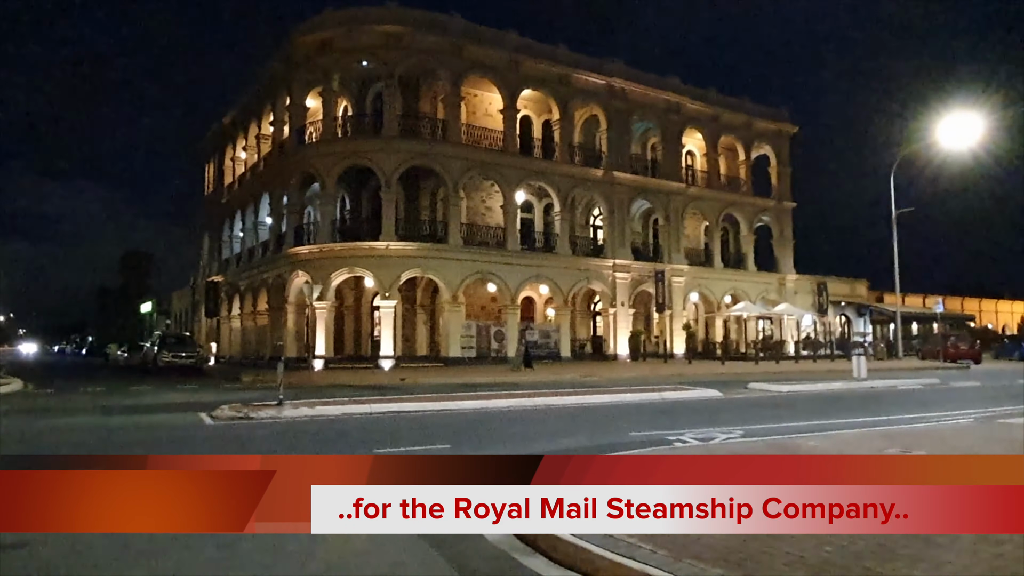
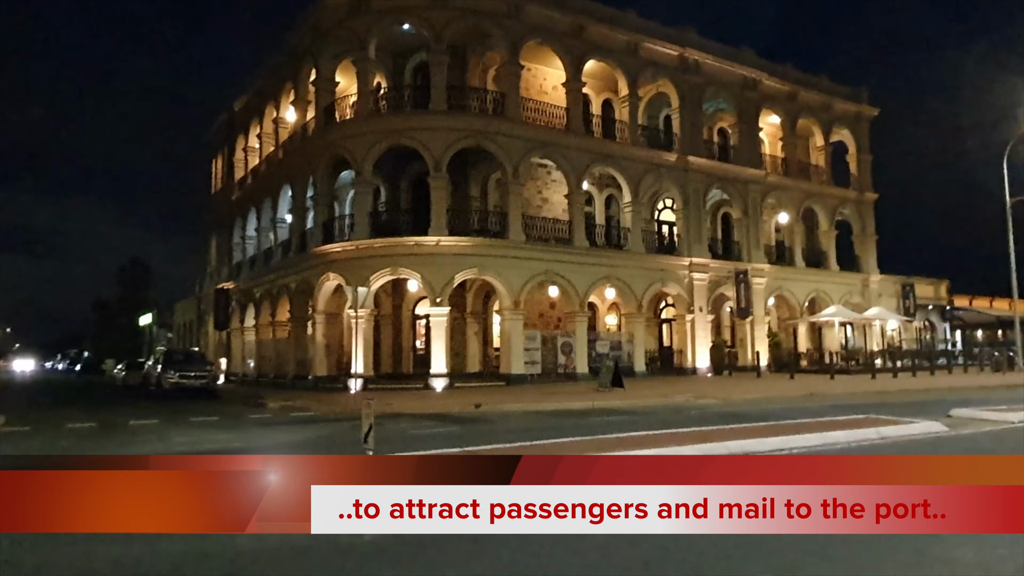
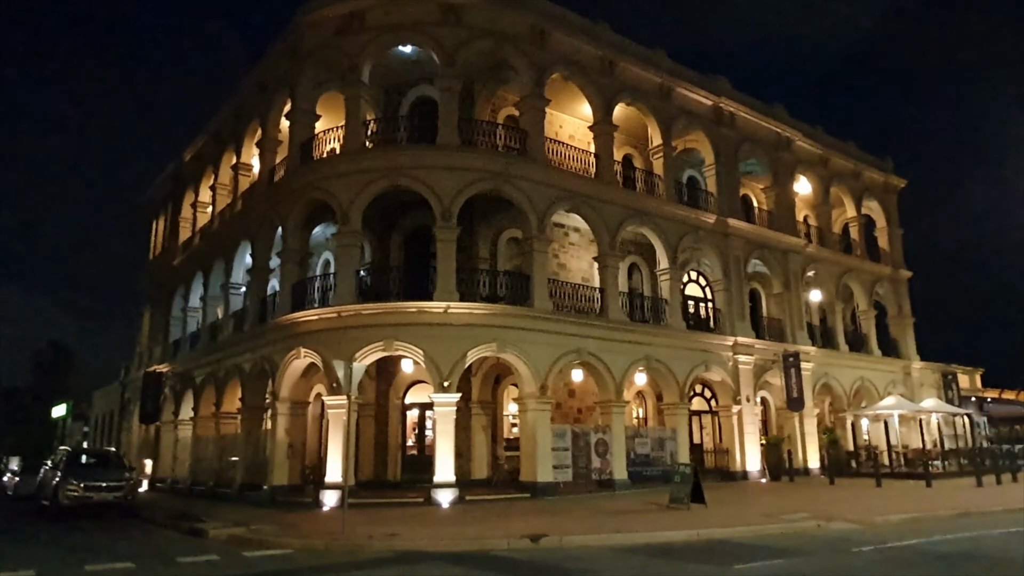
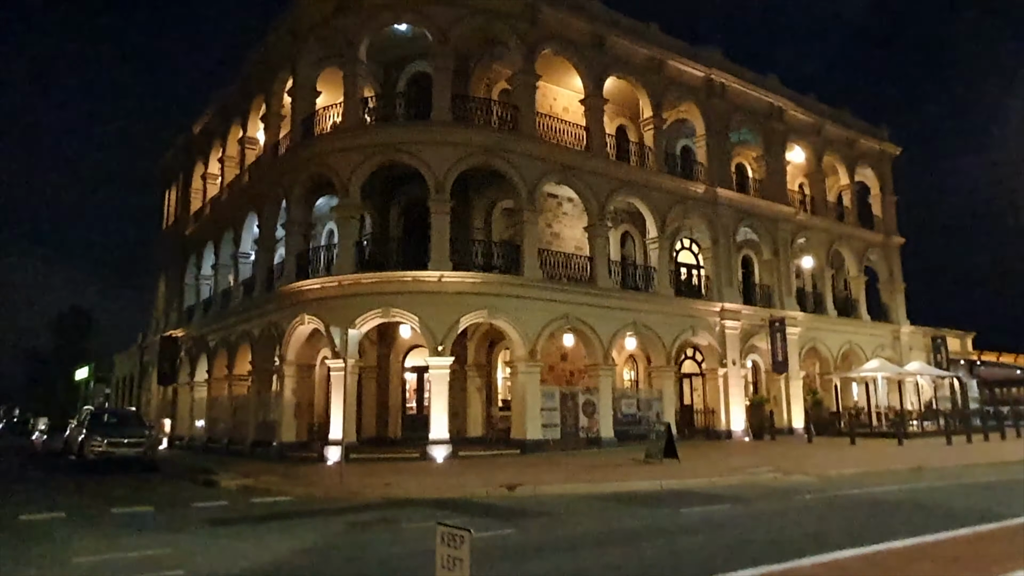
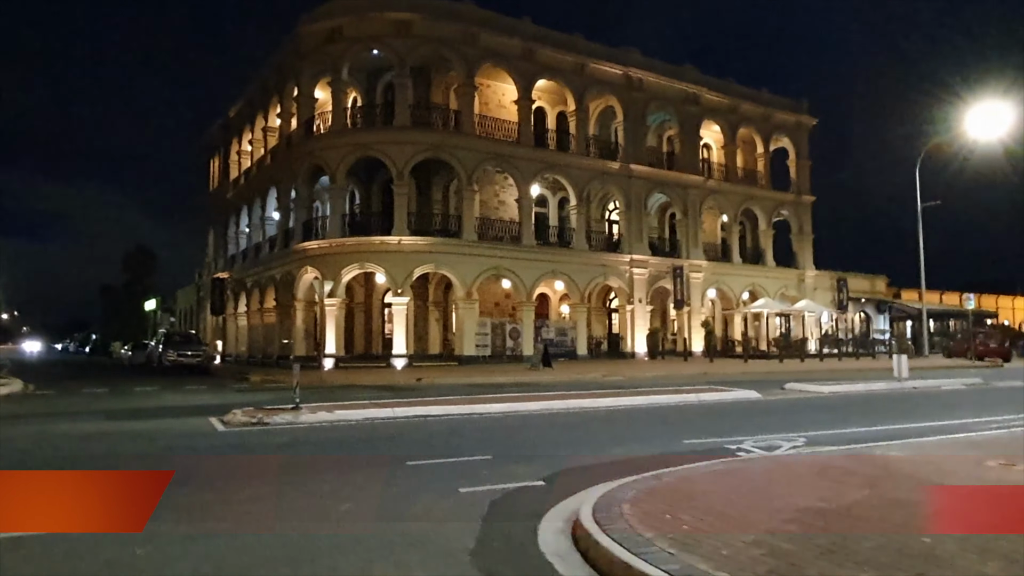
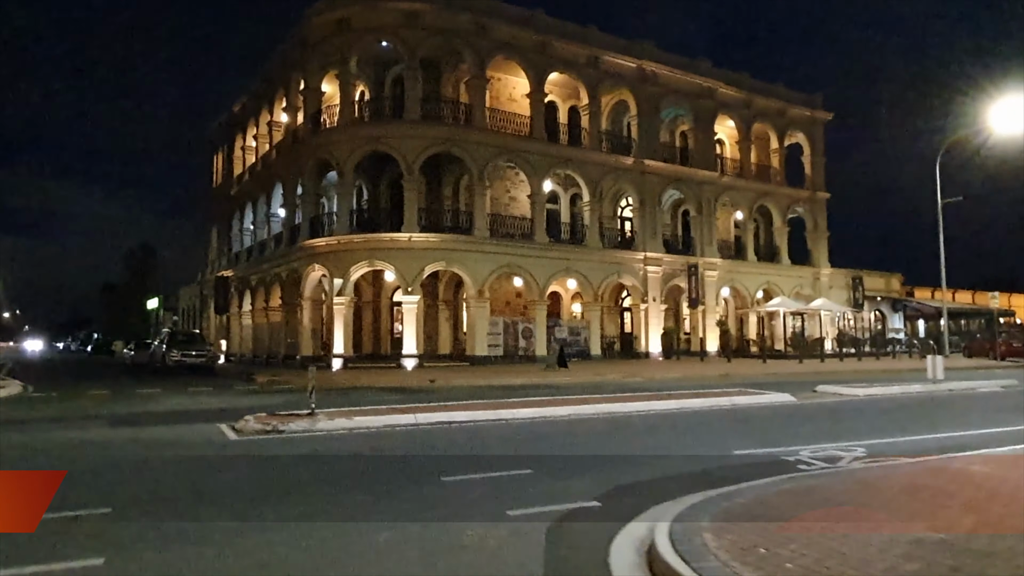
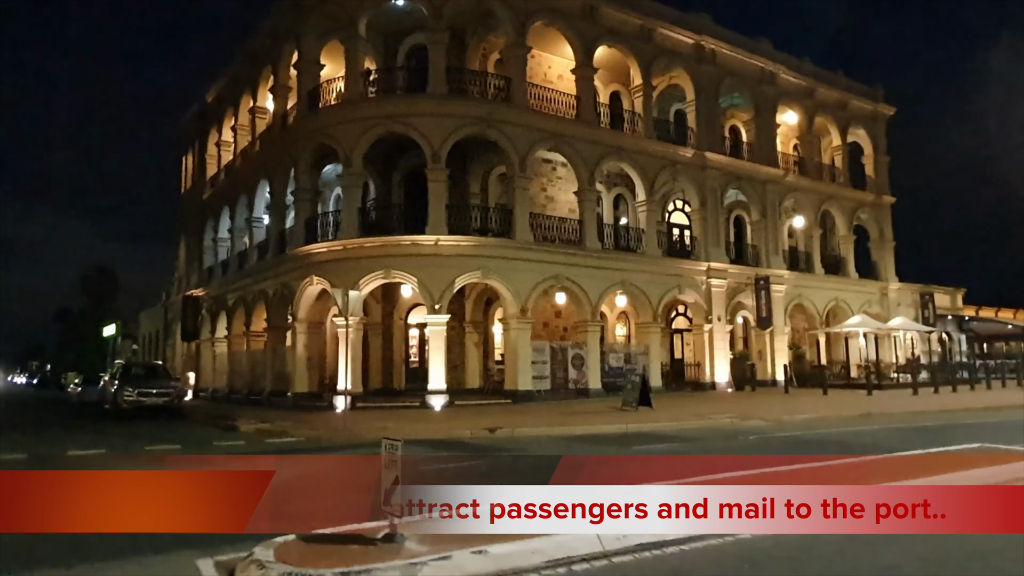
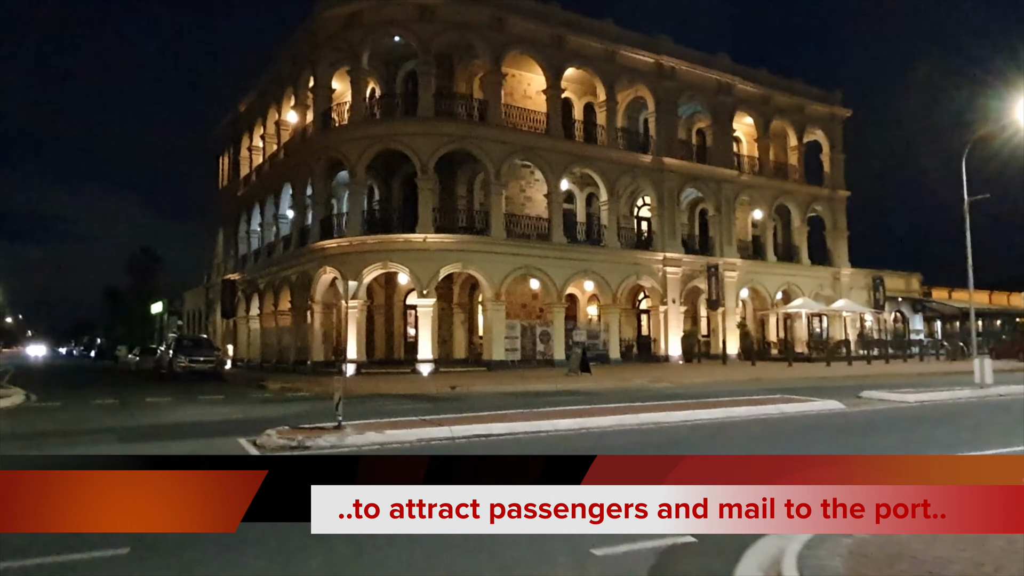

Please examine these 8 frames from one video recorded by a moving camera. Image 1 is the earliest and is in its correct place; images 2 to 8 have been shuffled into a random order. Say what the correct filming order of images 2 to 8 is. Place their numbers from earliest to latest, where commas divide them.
5, 6, 8, 2, 7, 4, 3
